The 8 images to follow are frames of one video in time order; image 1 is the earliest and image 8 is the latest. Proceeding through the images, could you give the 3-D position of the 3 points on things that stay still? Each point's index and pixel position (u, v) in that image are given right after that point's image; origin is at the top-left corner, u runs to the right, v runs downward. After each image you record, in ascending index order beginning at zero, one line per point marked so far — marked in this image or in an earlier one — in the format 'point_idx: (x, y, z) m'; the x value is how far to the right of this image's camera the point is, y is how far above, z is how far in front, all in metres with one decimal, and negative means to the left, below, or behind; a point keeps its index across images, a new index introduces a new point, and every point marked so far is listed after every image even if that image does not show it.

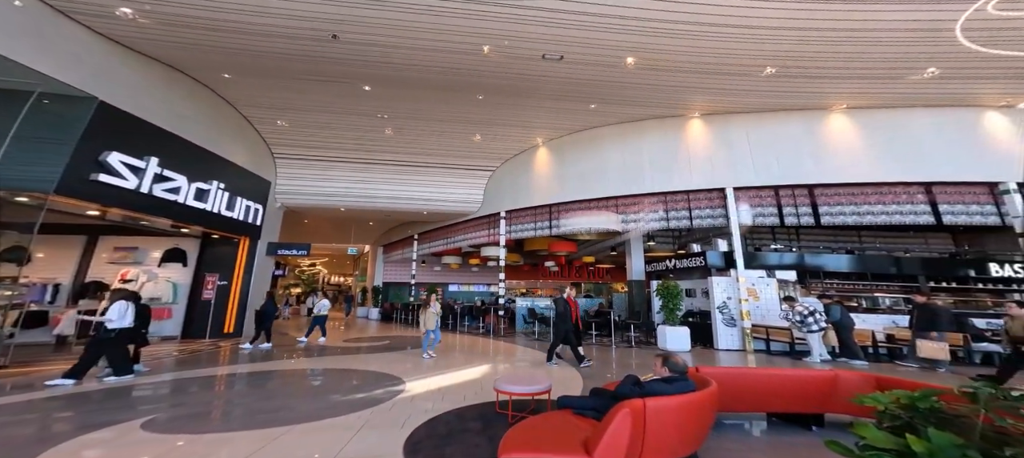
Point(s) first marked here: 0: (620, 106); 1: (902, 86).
0: (+2.6, +2.9, +8.8) m
1: (+7.5, +2.7, +7.0) m
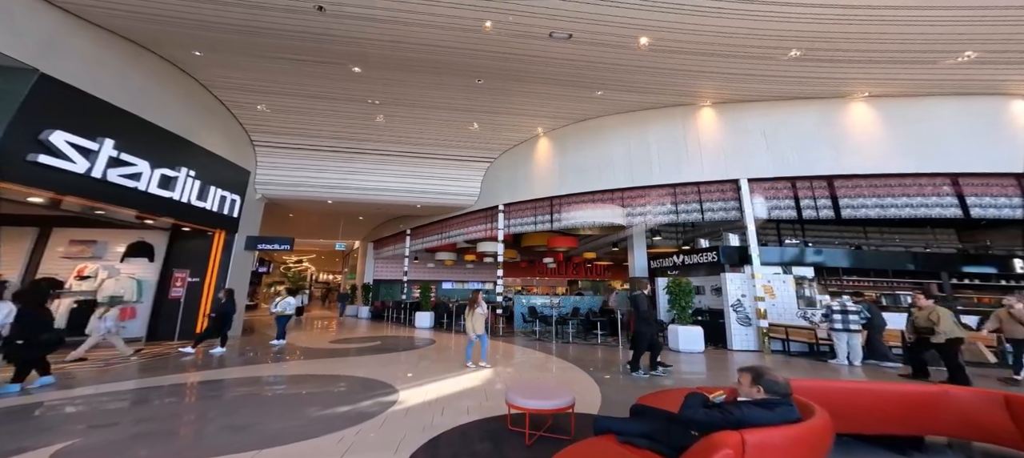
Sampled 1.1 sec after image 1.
0: (+2.6, +3.0, +8.3) m
1: (+7.5, +2.8, +6.6) m
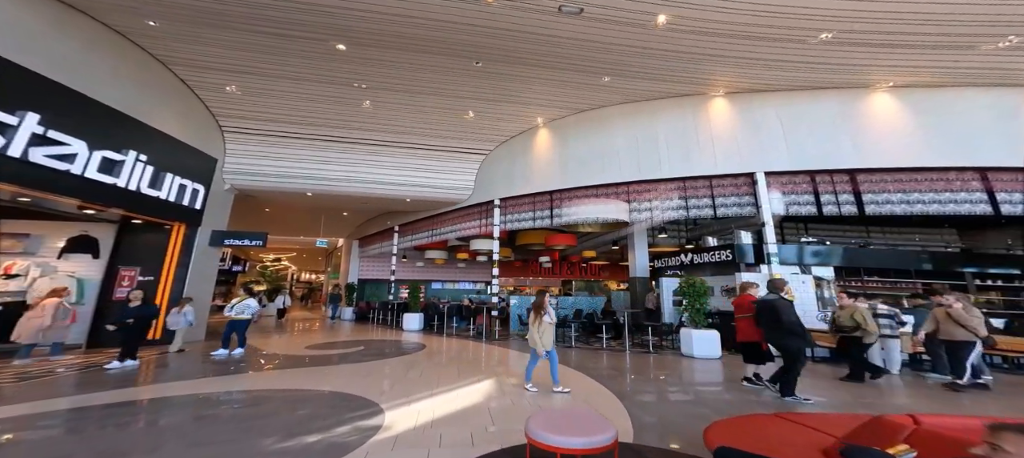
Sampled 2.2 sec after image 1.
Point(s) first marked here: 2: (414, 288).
0: (+2.6, +3.1, +7.7) m
1: (+7.6, +2.9, +6.2) m
2: (-2.8, -1.7, +10.4) m
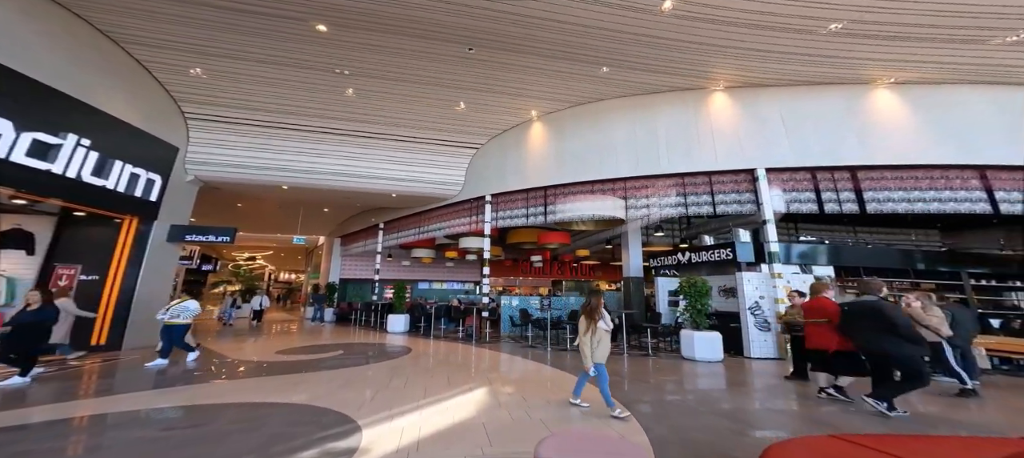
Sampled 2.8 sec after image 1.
0: (+2.5, +3.1, +7.4) m
1: (+7.5, +2.9, +6.1) m
2: (-3.0, -1.6, +9.9) m
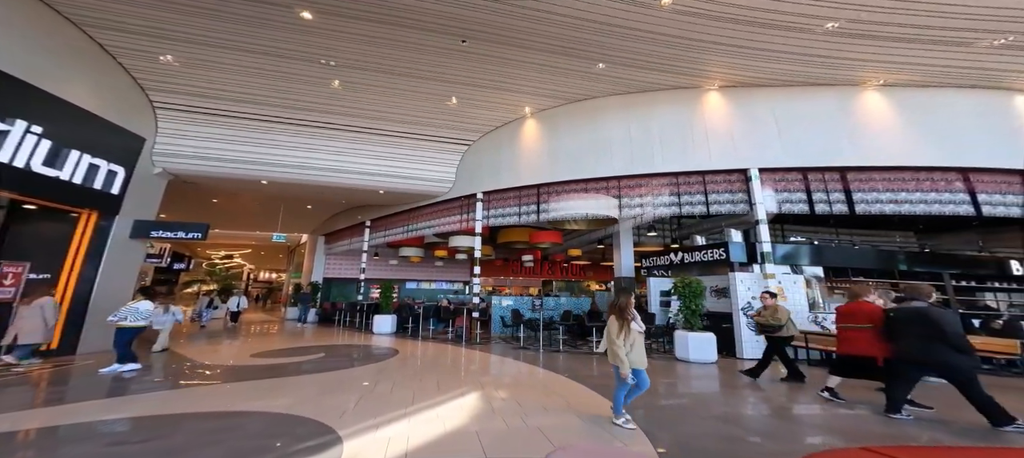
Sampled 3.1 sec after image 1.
0: (+2.3, +3.1, +7.3) m
1: (+7.4, +2.9, +6.2) m
2: (-3.3, -1.5, +9.6) m
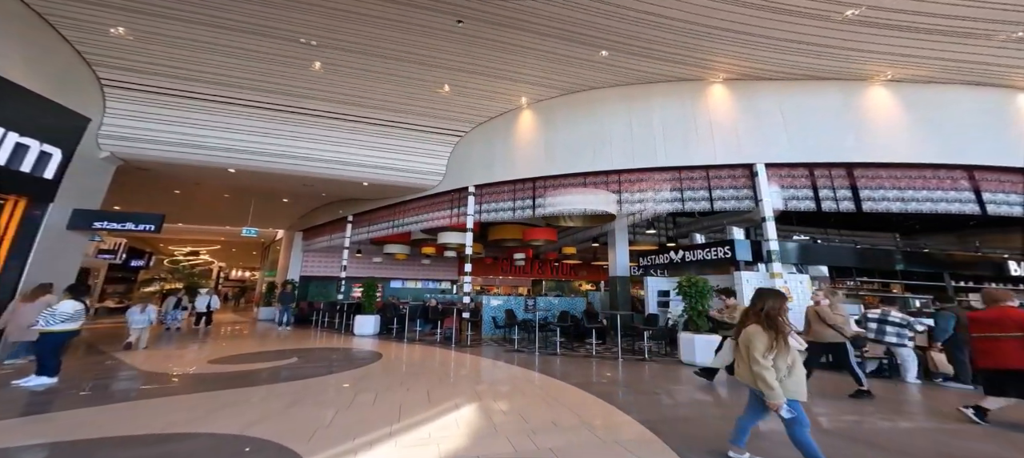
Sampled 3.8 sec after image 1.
0: (+2.3, +3.2, +6.9) m
1: (+7.4, +2.9, +6.0) m
2: (-3.5, -1.4, +9.0) m
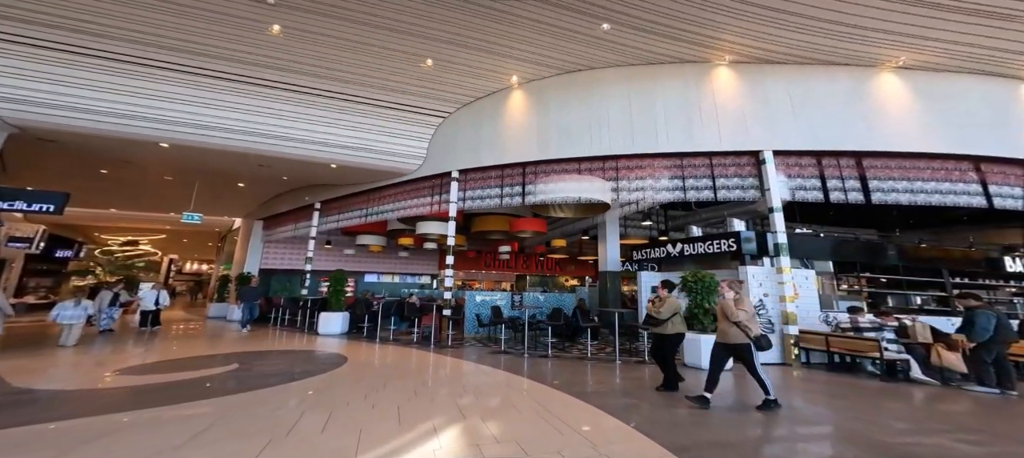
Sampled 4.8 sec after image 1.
0: (+2.1, +3.4, +6.3) m
1: (+7.2, +3.0, +5.6) m
2: (-3.8, -1.2, +8.2) m
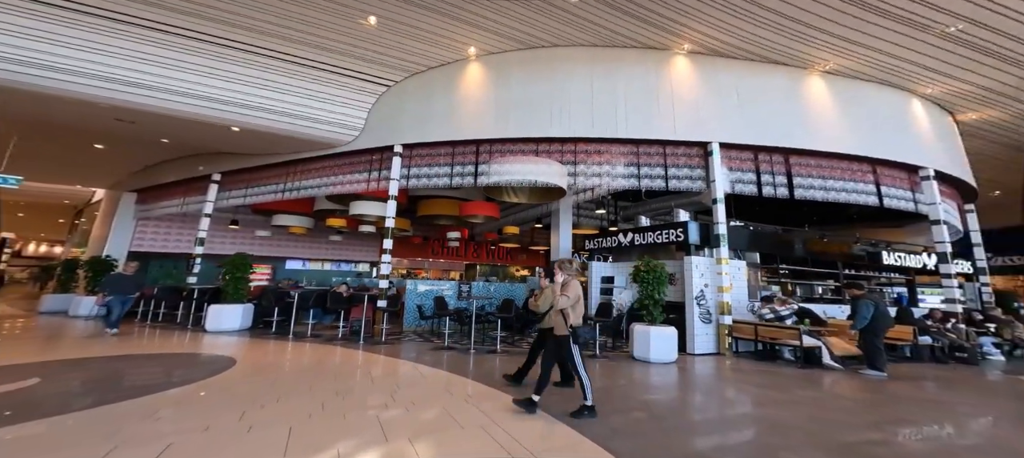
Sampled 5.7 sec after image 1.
0: (+1.4, +3.6, +5.9) m
1: (+6.6, +3.0, +6.0) m
2: (-4.8, -0.8, +7.1) m
